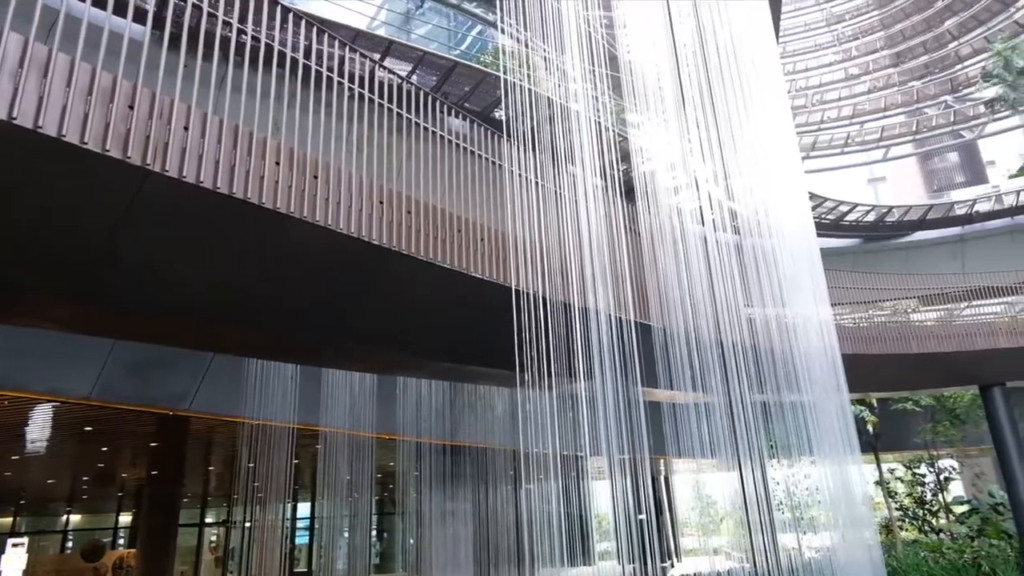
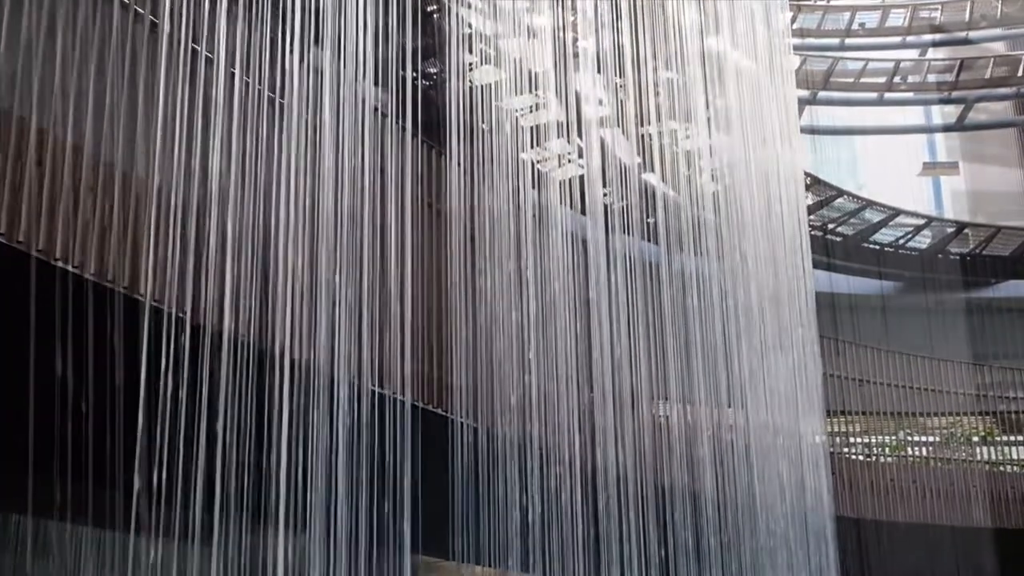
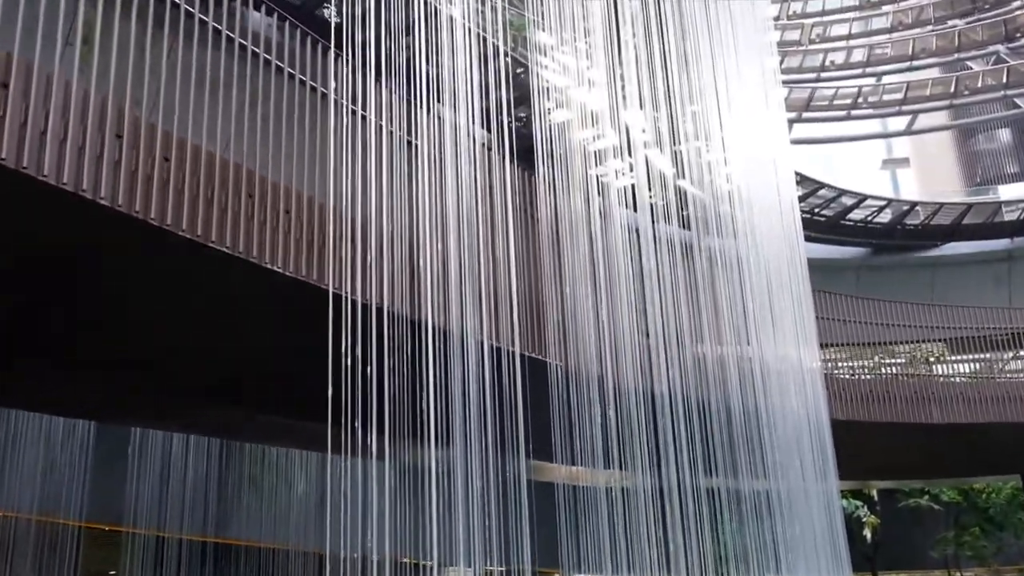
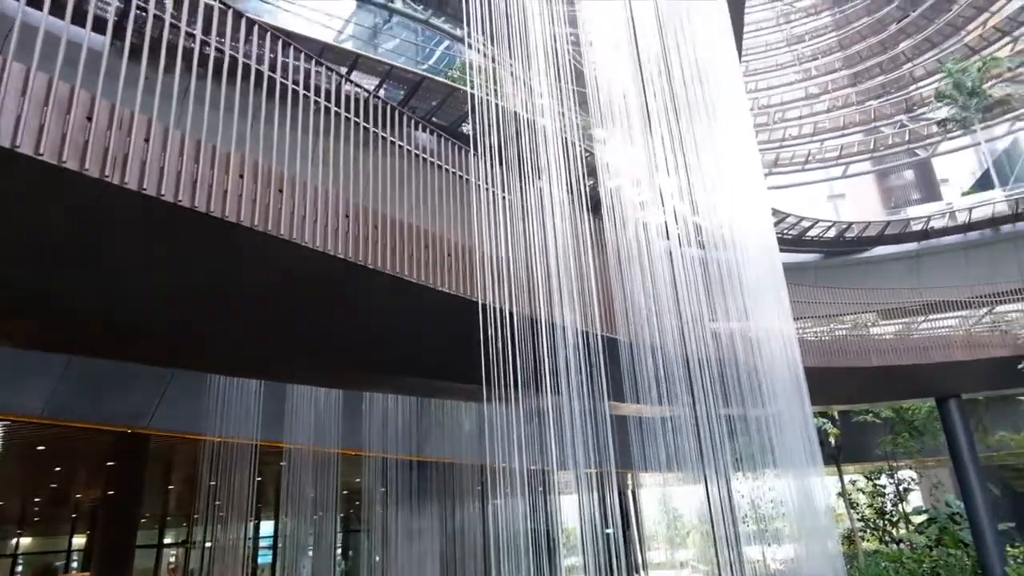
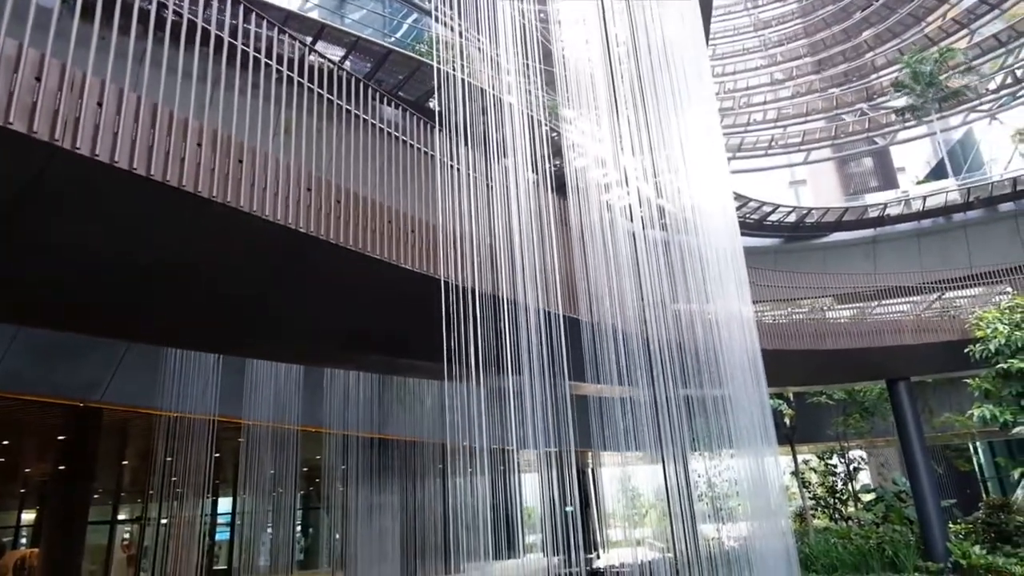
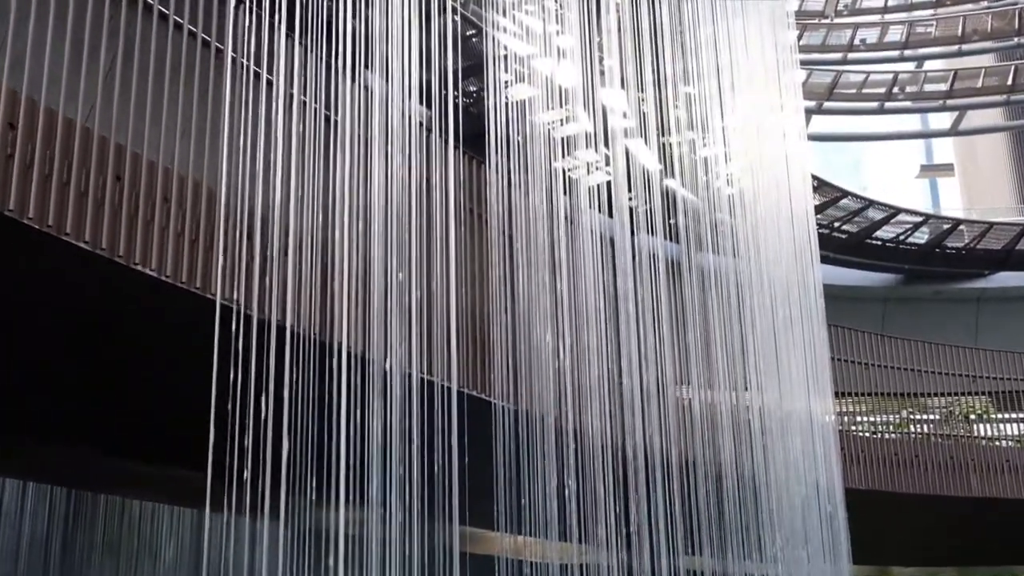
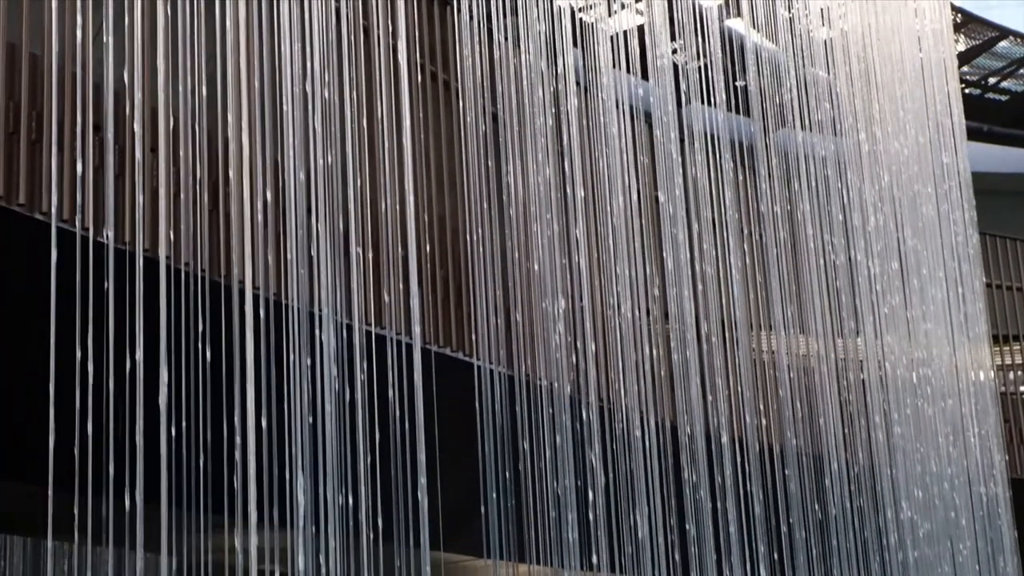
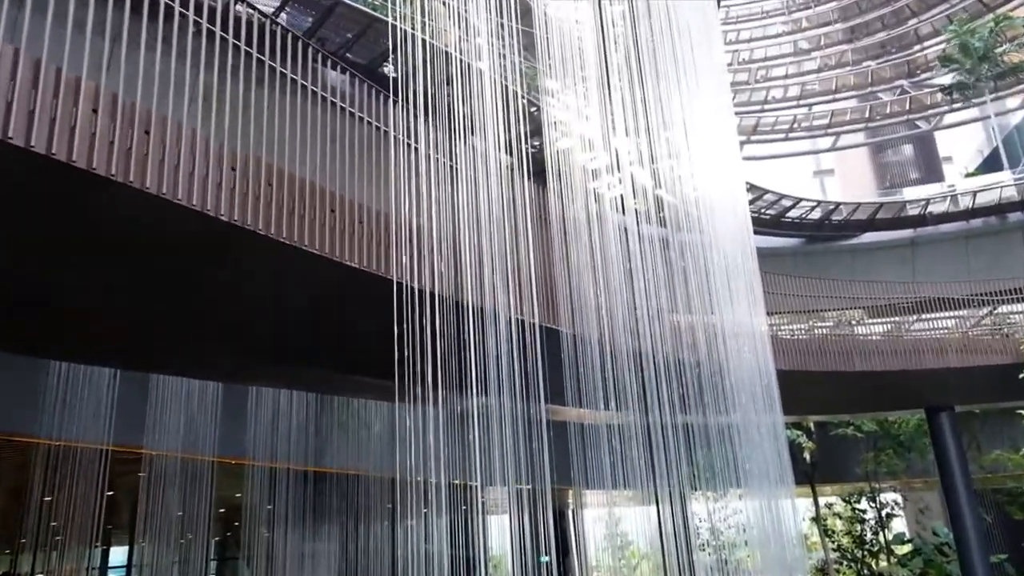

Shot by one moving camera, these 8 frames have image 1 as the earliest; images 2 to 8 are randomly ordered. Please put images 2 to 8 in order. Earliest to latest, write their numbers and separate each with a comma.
4, 5, 8, 3, 6, 2, 7
